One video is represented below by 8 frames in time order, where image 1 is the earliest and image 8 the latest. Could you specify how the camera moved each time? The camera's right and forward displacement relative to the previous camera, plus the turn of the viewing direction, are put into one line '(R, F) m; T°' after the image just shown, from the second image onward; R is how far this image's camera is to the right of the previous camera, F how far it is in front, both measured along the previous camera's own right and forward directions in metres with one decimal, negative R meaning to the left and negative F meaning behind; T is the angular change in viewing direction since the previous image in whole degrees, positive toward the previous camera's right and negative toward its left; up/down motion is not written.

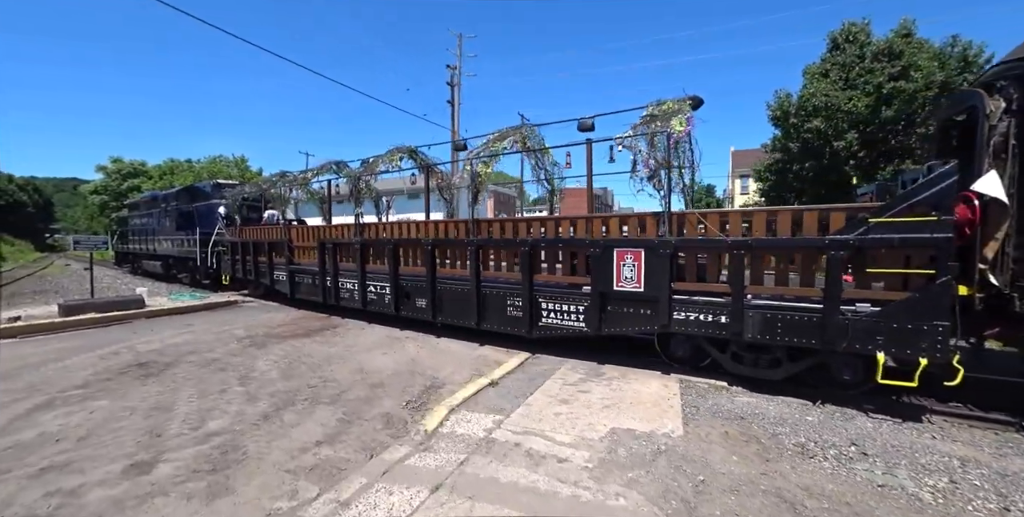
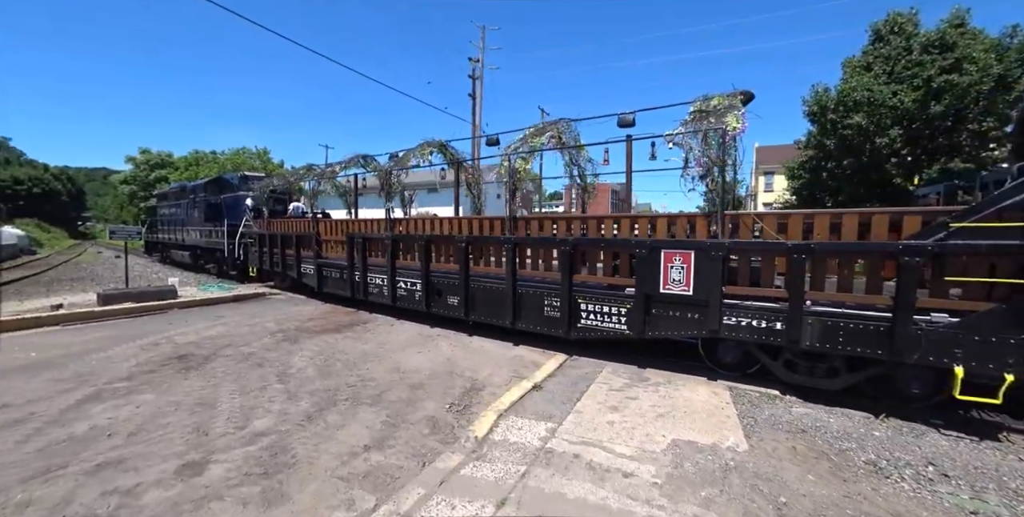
(-0.4, +0.2) m; -2°
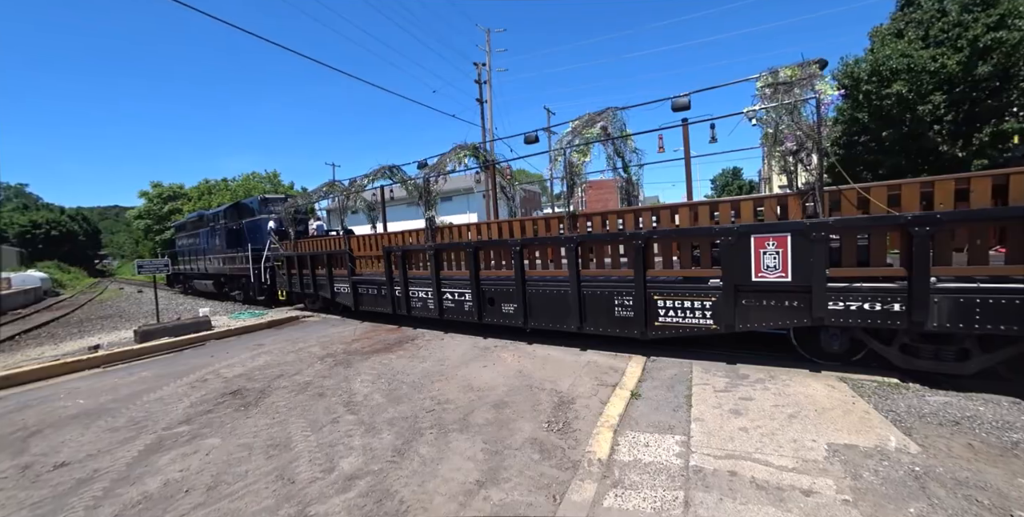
(-0.9, +0.4) m; -1°
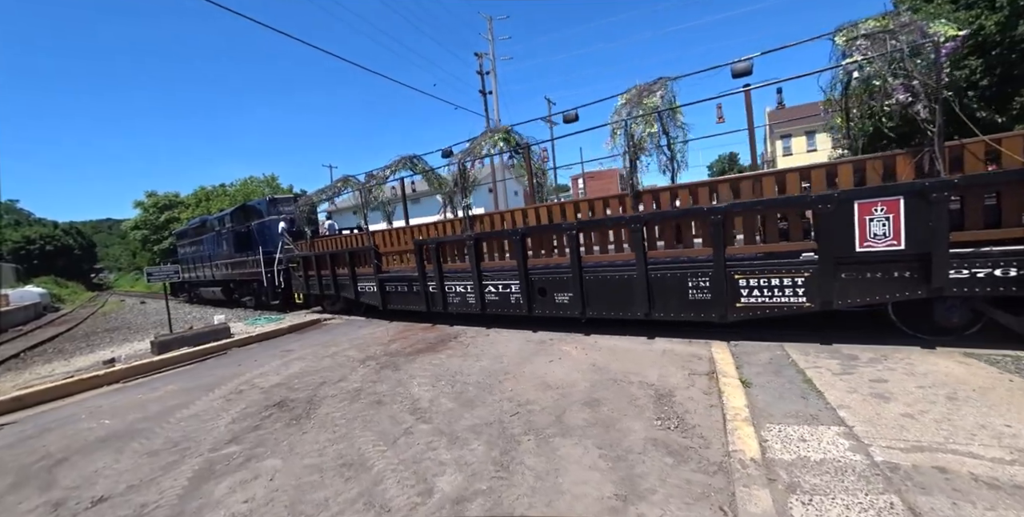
(-0.9, +0.6) m; +1°
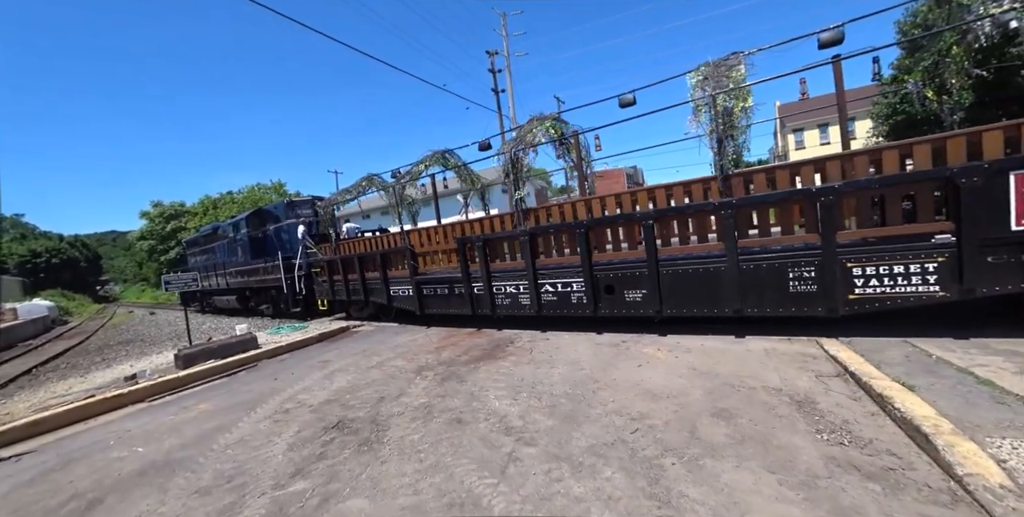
(-0.9, +0.6) m; 0°
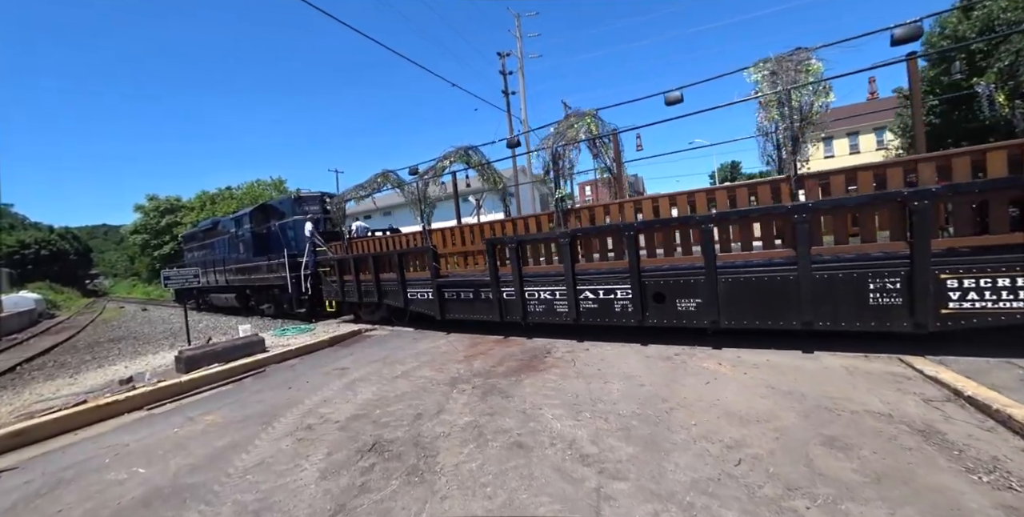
(-0.7, +0.5) m; +1°
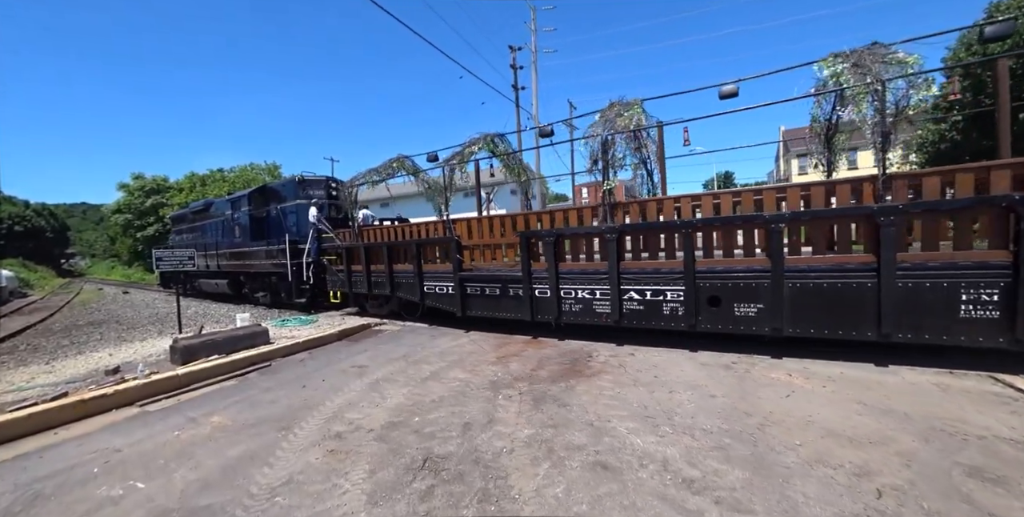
(-0.7, +0.5) m; +2°
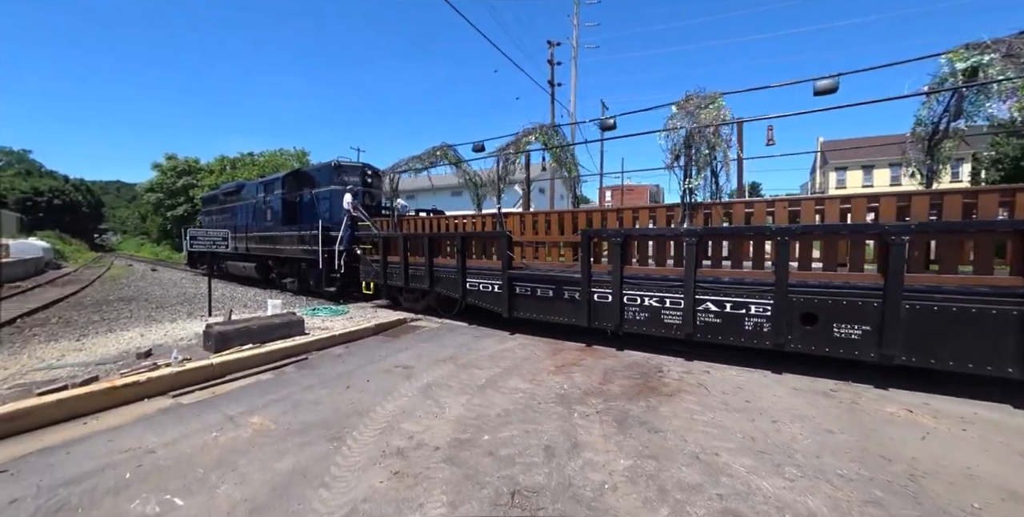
(-0.6, +0.5) m; -2°
